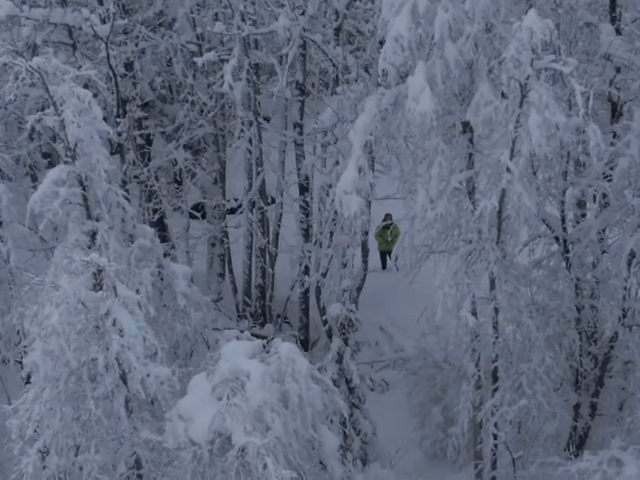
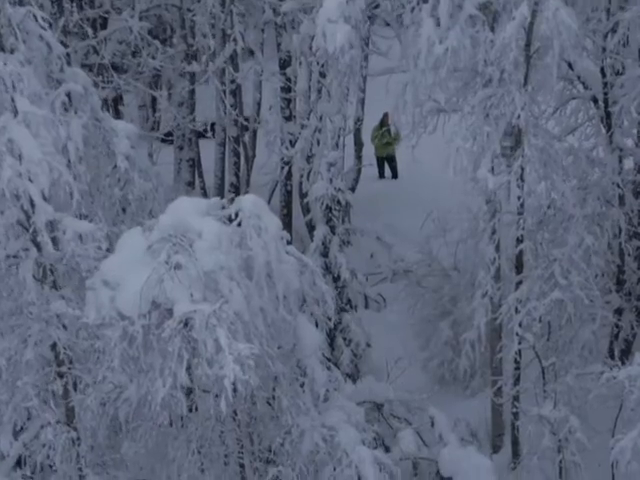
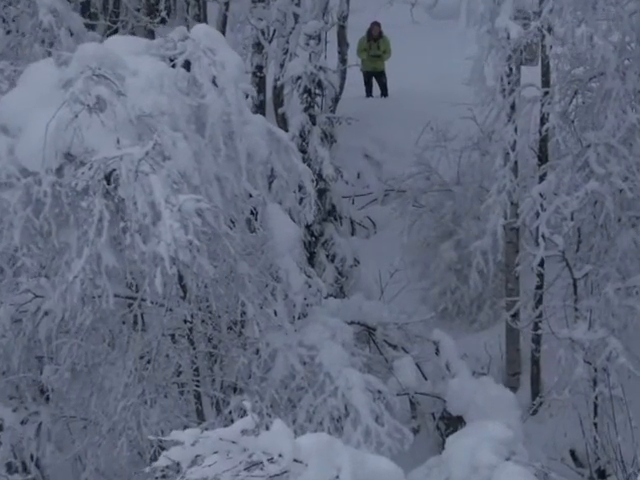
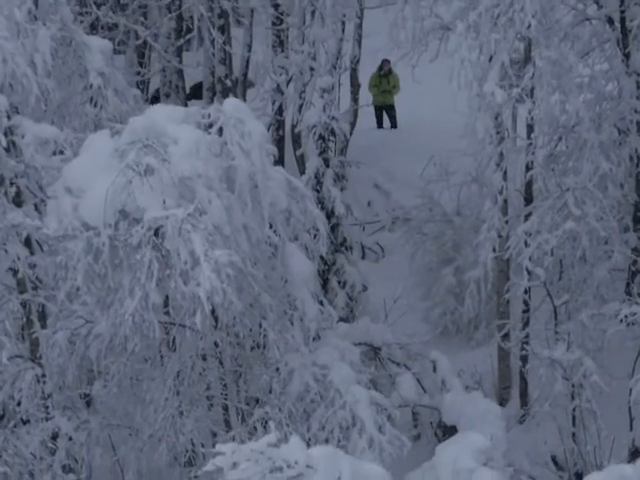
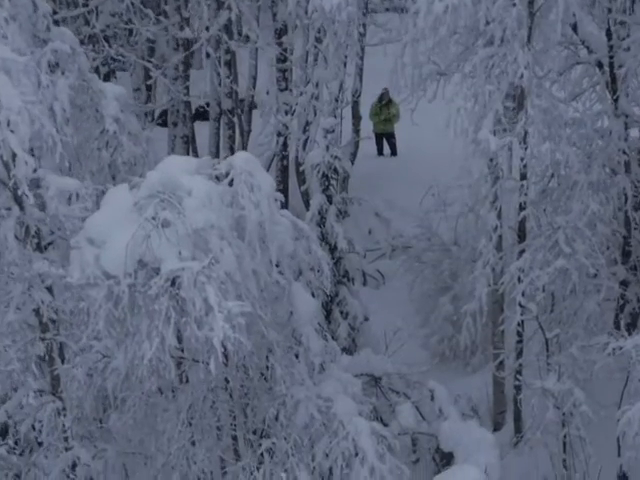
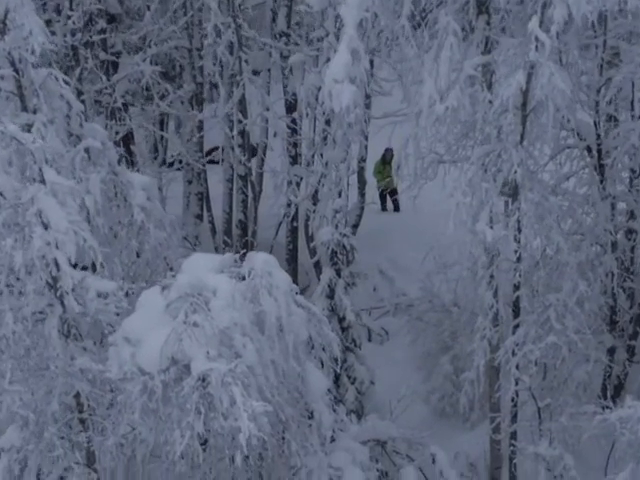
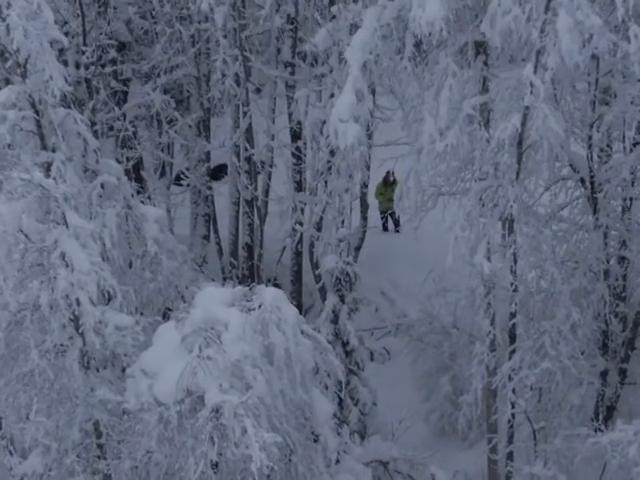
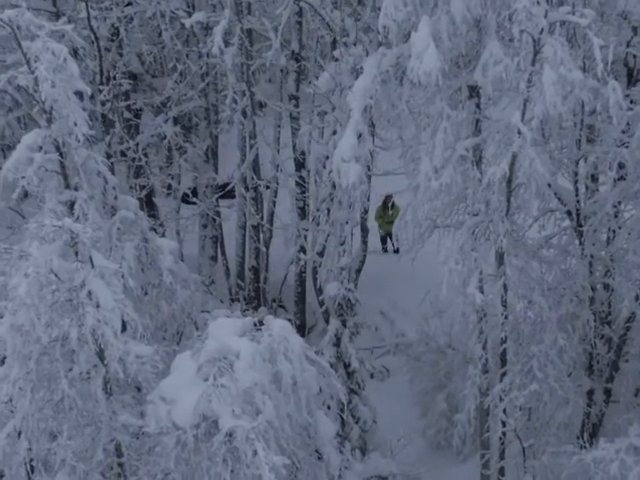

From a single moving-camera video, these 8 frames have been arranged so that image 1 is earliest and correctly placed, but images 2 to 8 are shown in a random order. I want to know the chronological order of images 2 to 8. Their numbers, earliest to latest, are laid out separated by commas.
8, 7, 6, 2, 5, 4, 3
